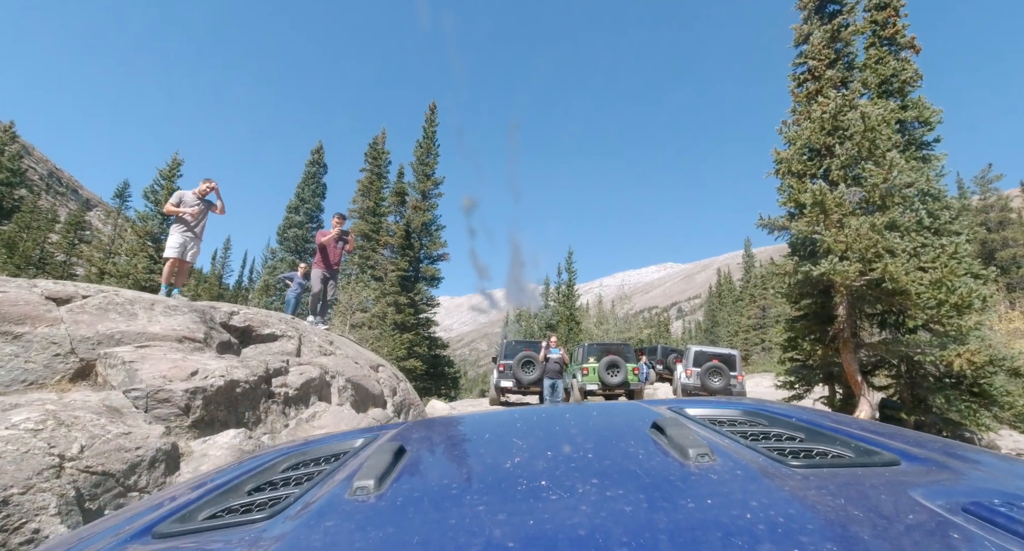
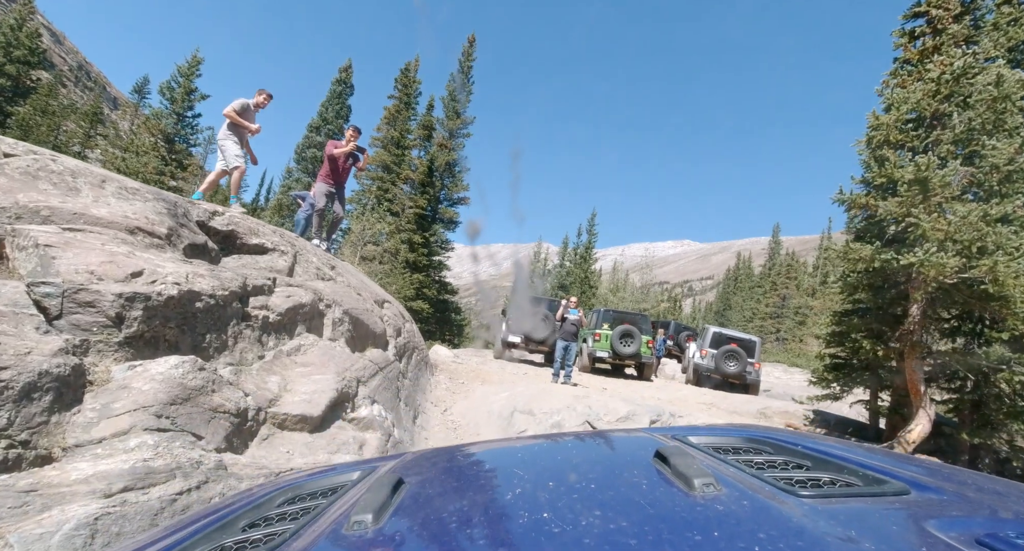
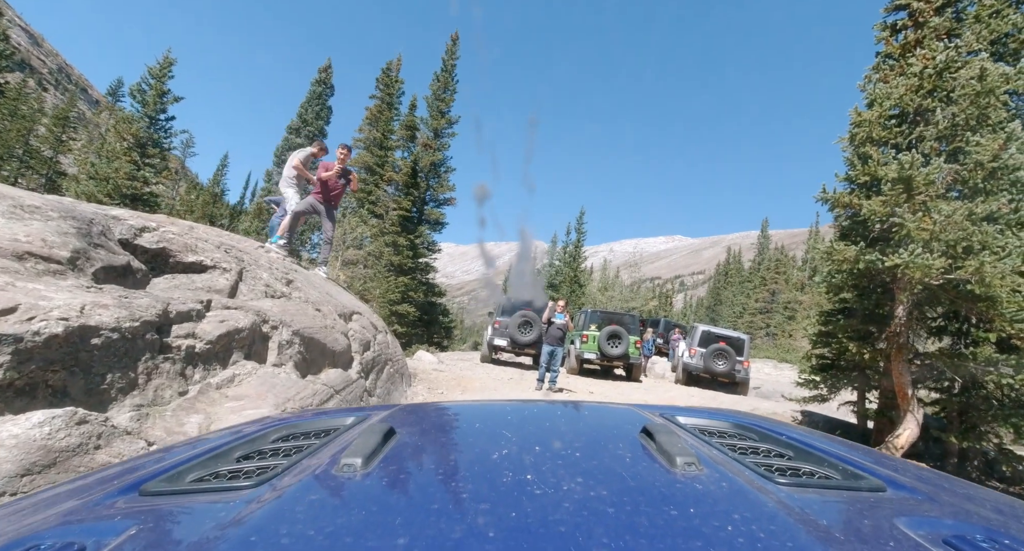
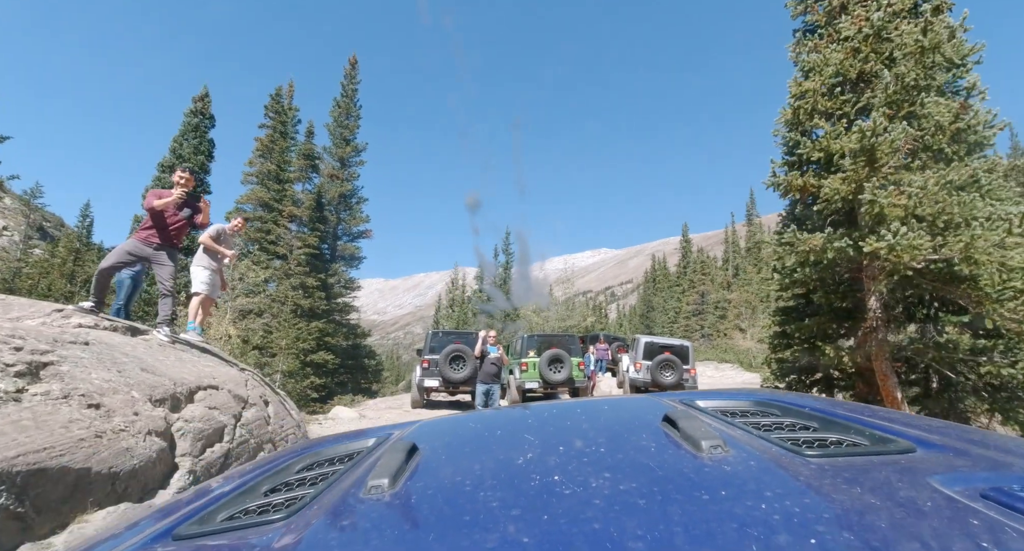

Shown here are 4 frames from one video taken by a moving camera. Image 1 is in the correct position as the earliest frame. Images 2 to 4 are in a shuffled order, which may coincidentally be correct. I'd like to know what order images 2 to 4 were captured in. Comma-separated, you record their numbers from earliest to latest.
2, 3, 4
